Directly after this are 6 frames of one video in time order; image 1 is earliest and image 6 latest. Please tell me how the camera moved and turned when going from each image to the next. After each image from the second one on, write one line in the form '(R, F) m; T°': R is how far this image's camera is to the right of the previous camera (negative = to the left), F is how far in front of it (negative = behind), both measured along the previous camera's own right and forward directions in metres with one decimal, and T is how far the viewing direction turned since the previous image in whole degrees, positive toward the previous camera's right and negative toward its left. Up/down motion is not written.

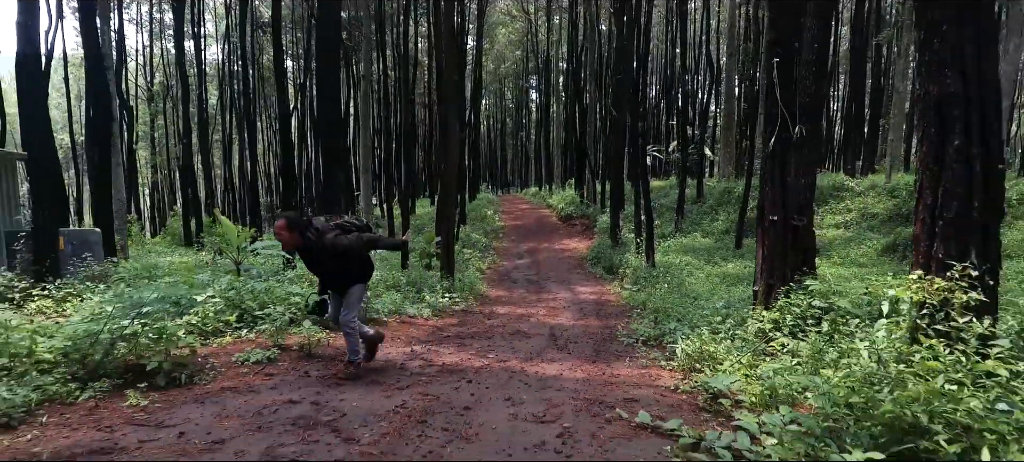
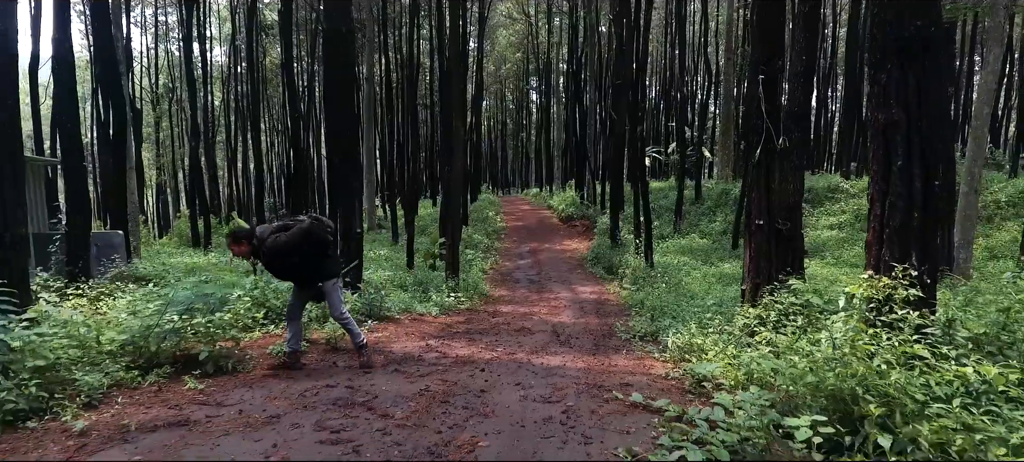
(-0.1, -0.5) m; 0°
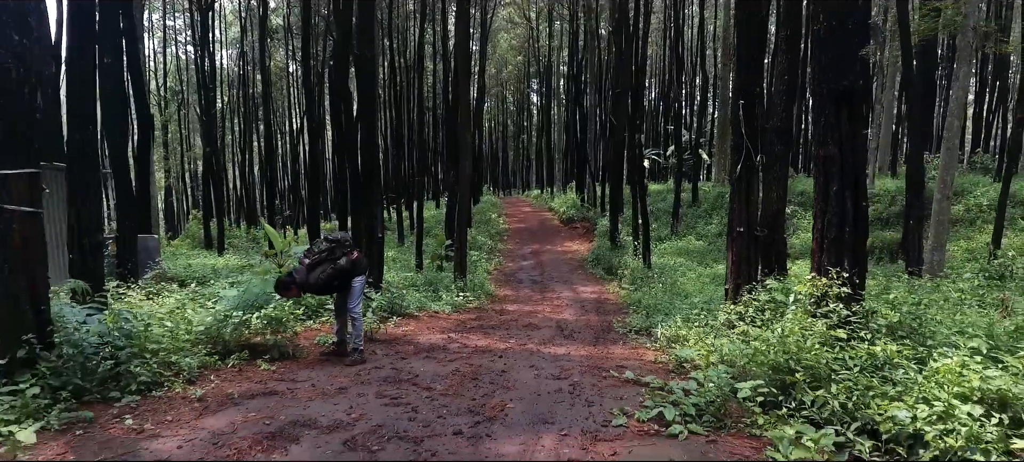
(-0.1, -0.8) m; 0°
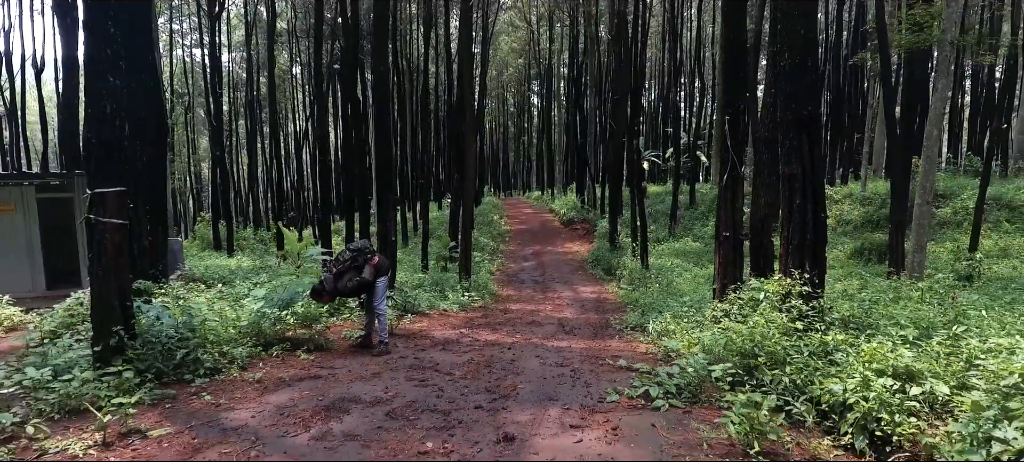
(-0.1, -0.7) m; 0°
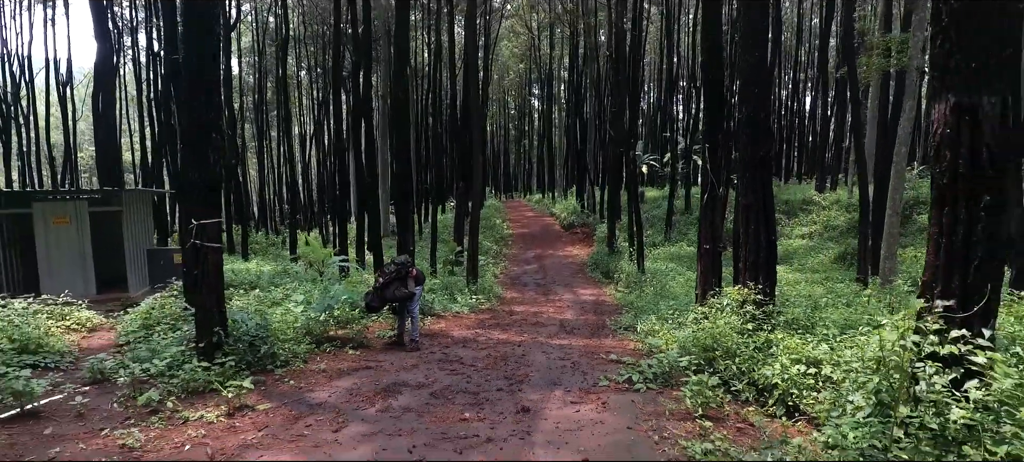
(-0.1, -1.1) m; 0°
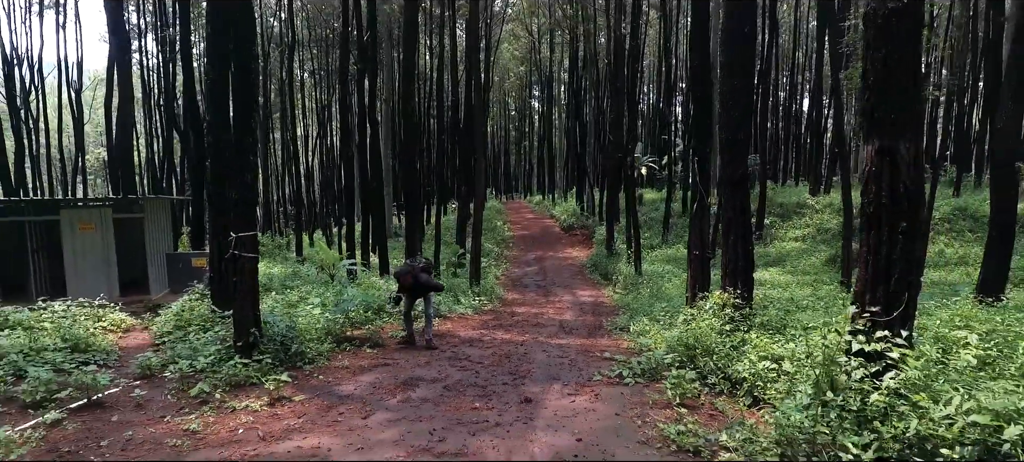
(0.0, -0.6) m; 0°
